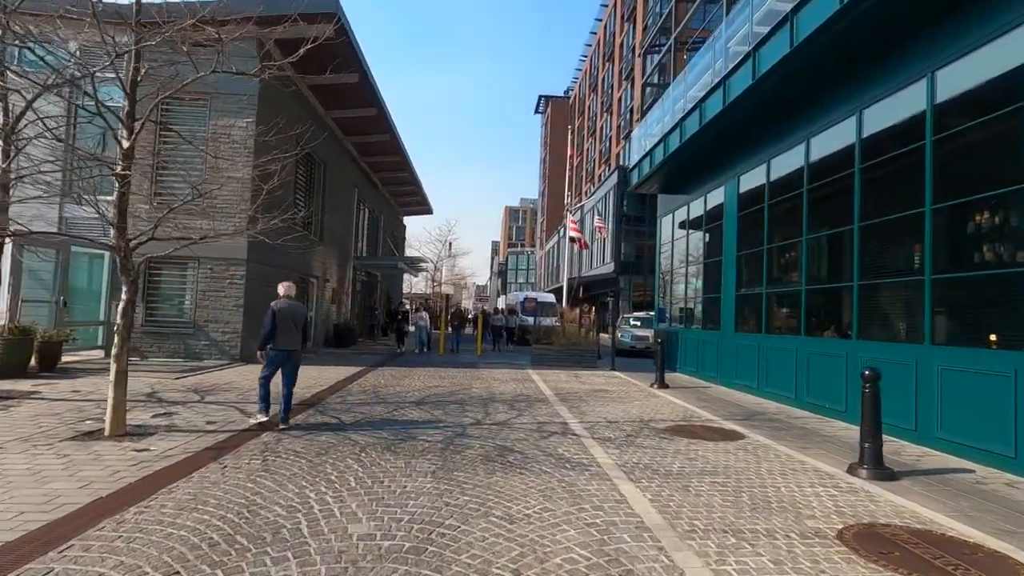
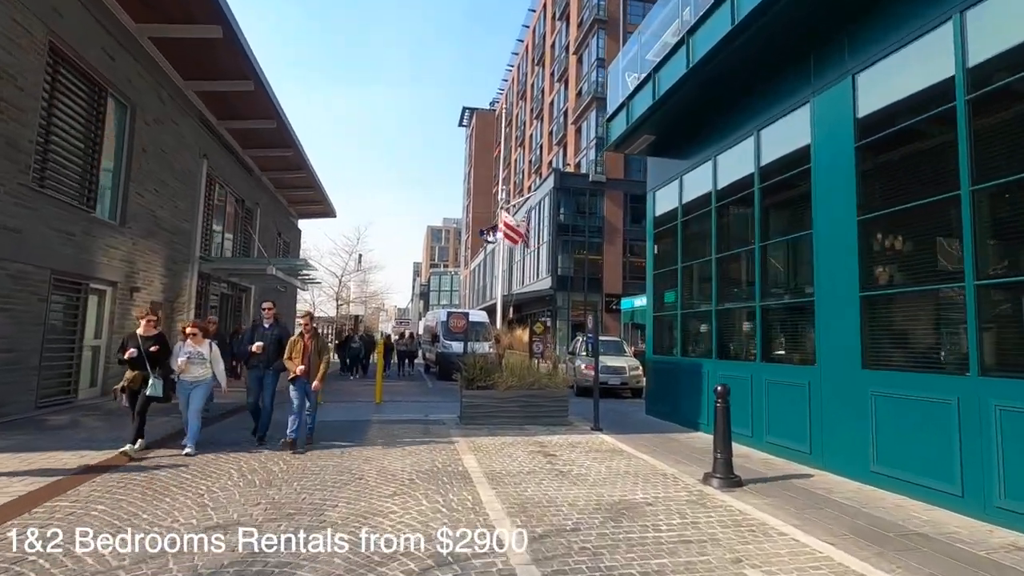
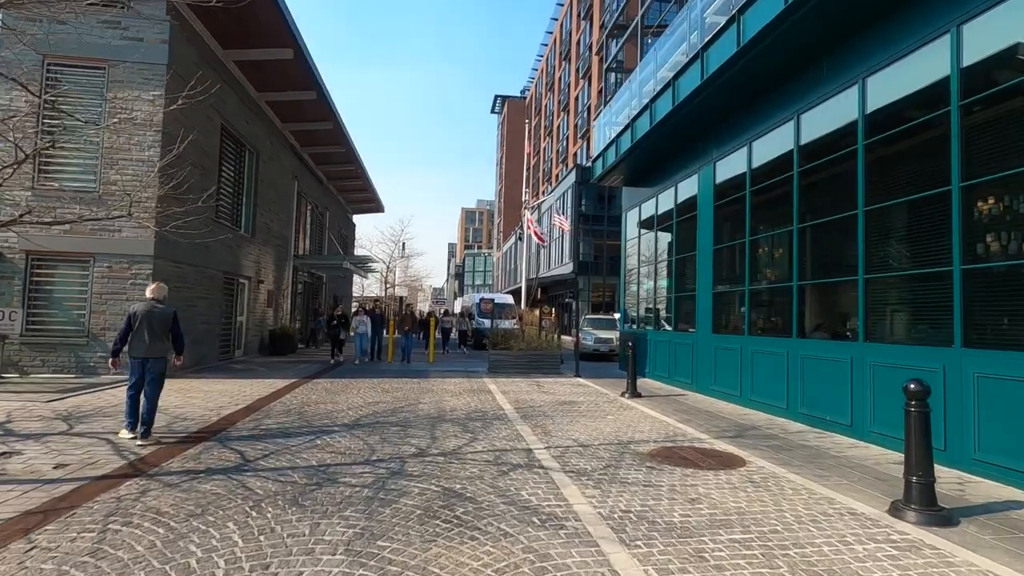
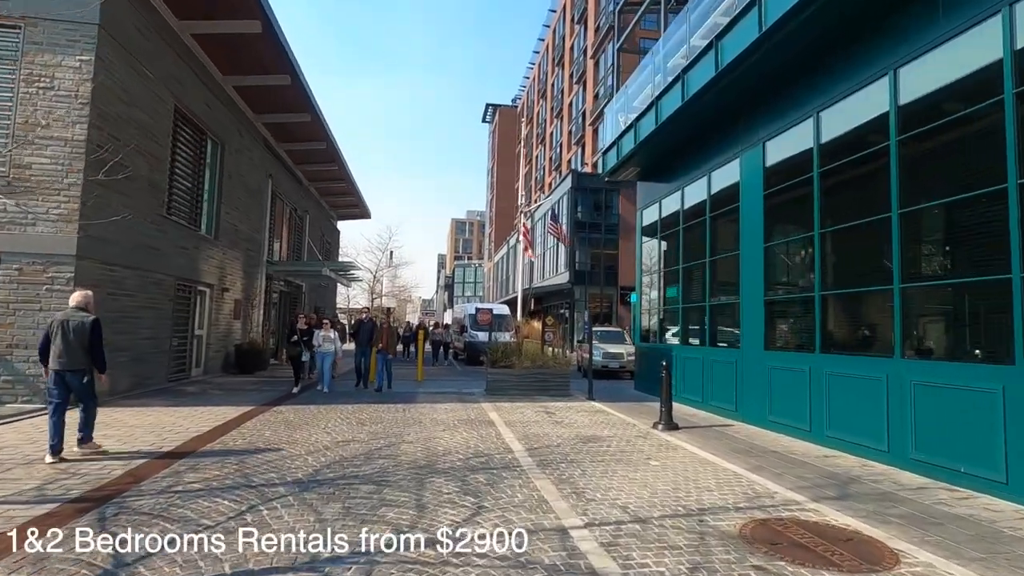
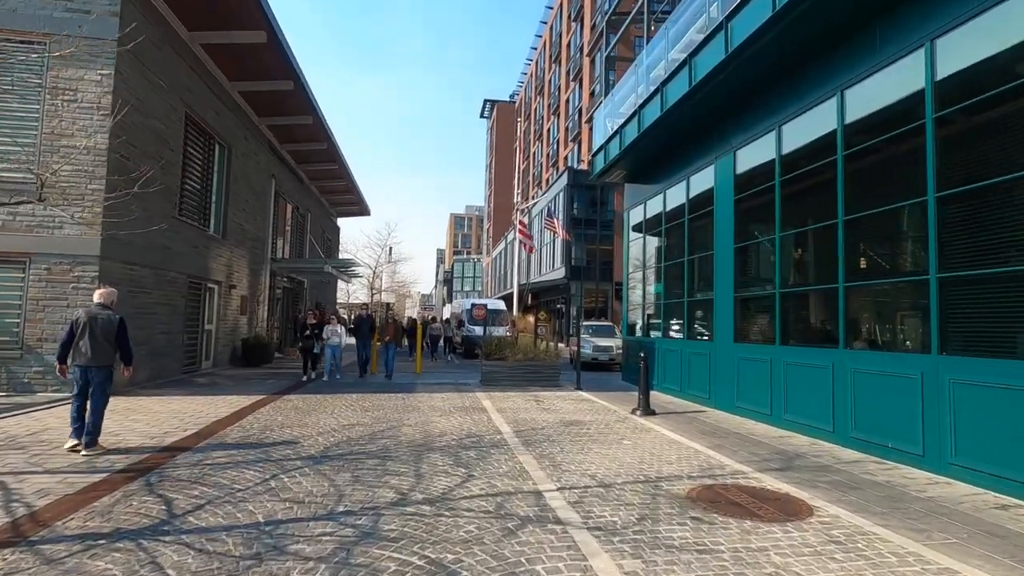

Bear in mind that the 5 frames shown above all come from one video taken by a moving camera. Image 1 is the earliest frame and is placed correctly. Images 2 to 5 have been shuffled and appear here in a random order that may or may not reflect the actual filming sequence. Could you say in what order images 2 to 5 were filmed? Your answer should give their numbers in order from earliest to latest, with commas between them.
3, 5, 4, 2
